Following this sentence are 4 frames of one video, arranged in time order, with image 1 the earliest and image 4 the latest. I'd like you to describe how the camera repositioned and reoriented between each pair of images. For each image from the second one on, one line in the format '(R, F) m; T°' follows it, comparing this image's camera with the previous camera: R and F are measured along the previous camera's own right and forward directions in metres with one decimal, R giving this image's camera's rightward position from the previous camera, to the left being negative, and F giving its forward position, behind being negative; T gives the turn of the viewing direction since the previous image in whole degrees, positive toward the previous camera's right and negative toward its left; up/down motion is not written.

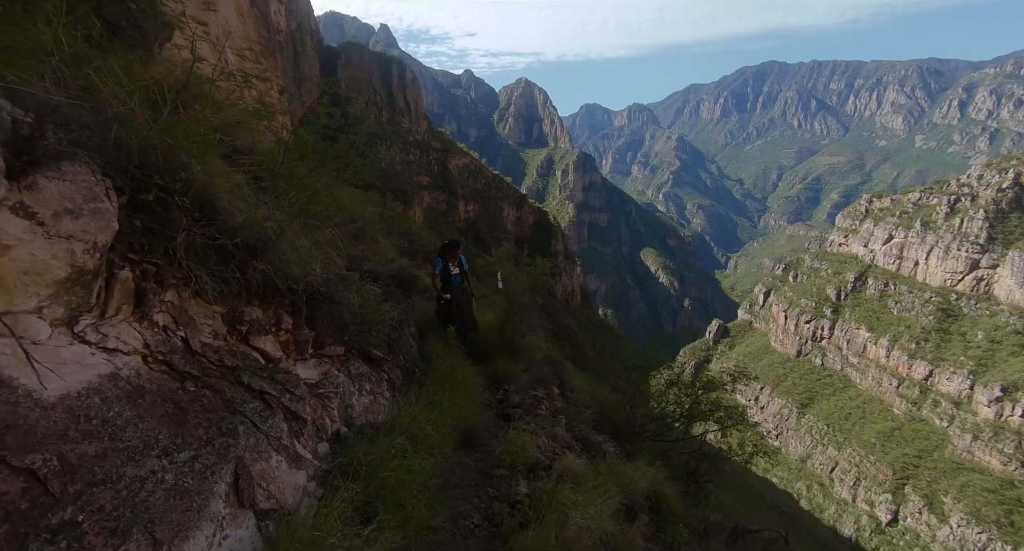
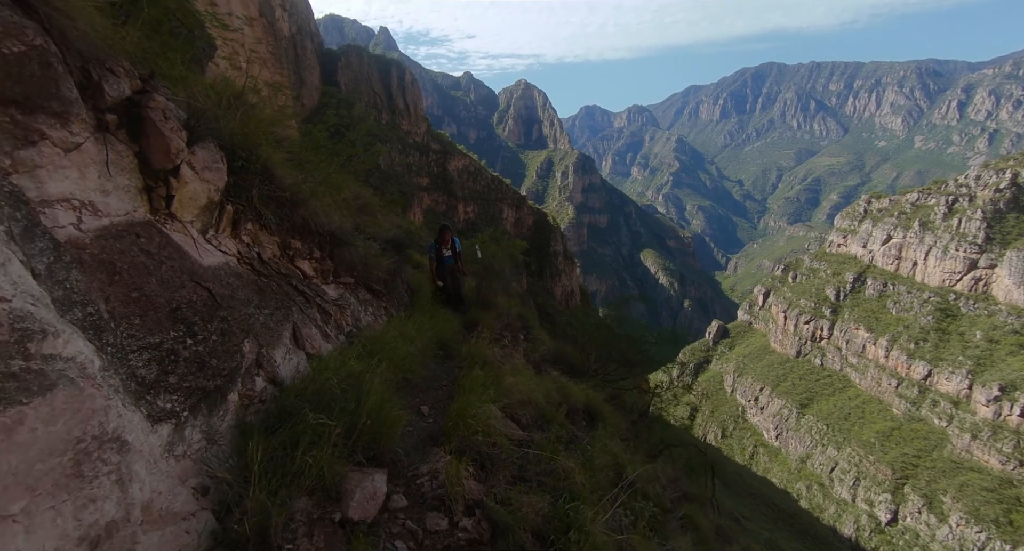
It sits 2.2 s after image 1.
(+0.4, -1.6) m; 0°
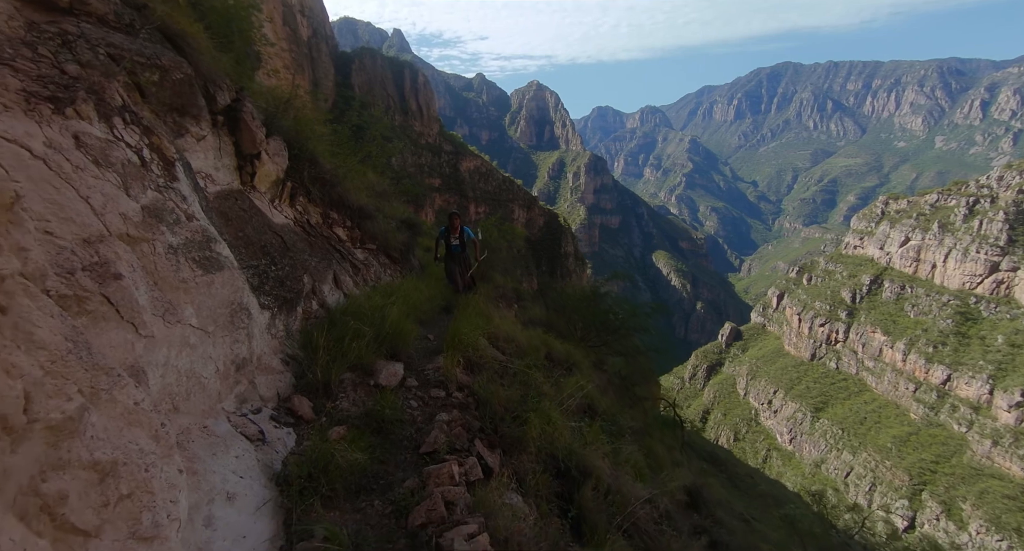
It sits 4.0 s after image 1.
(+0.3, -1.4) m; -1°
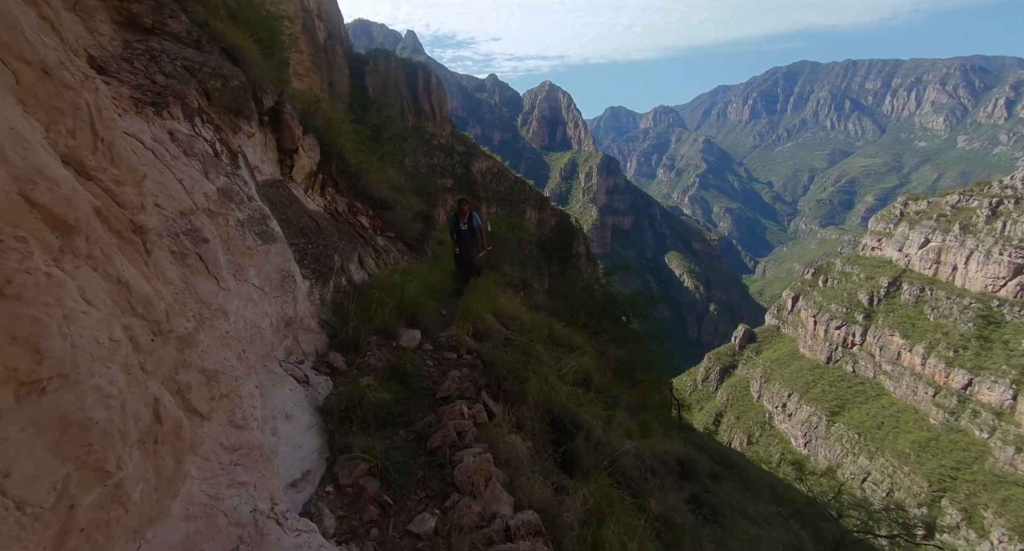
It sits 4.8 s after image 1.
(+0.1, -0.7) m; -1°
